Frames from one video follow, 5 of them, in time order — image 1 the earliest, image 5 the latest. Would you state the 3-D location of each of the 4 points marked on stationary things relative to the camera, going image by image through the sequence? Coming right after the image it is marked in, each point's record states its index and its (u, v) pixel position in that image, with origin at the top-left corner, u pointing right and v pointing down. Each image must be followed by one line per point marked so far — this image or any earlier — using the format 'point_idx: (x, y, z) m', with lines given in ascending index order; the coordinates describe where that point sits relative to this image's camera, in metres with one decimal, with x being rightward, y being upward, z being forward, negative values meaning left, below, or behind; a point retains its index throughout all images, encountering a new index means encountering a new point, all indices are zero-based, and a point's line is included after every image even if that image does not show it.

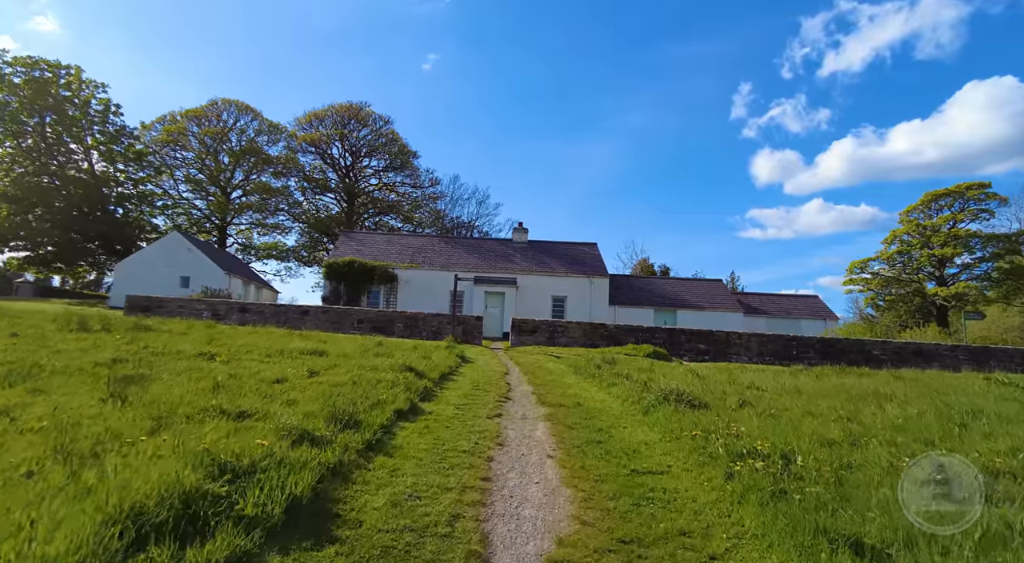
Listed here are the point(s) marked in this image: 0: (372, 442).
0: (-1.4, -1.6, +5.3) m
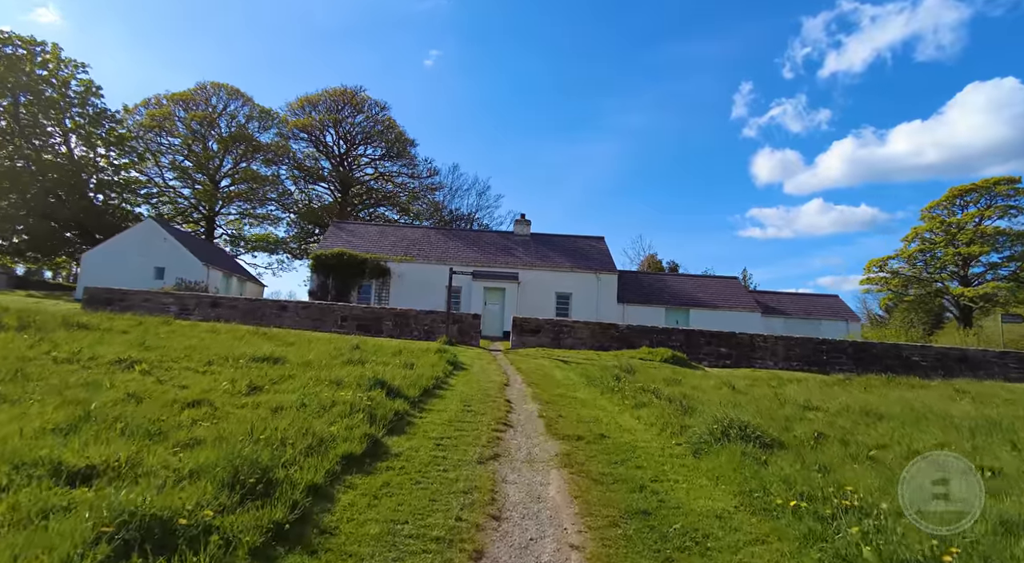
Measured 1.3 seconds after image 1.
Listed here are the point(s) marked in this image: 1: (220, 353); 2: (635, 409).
0: (-1.4, -1.5, +3.3) m
1: (-4.9, -1.2, +9.1) m
2: (+1.8, -1.9, +7.8) m
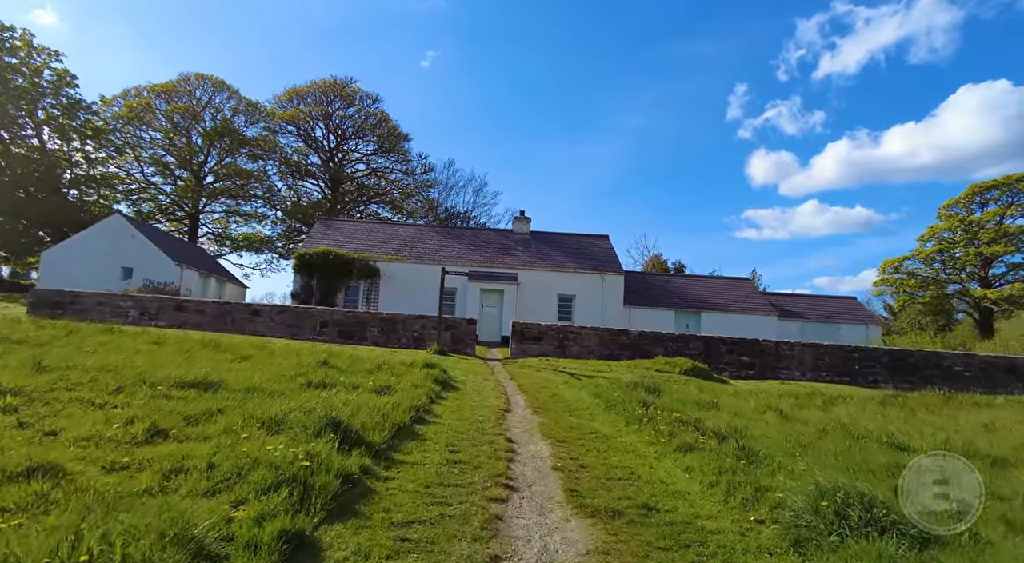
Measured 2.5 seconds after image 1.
0: (-1.3, -1.5, +1.3) m
1: (-4.8, -1.2, +7.1) m
2: (+1.8, -1.9, +5.9) m
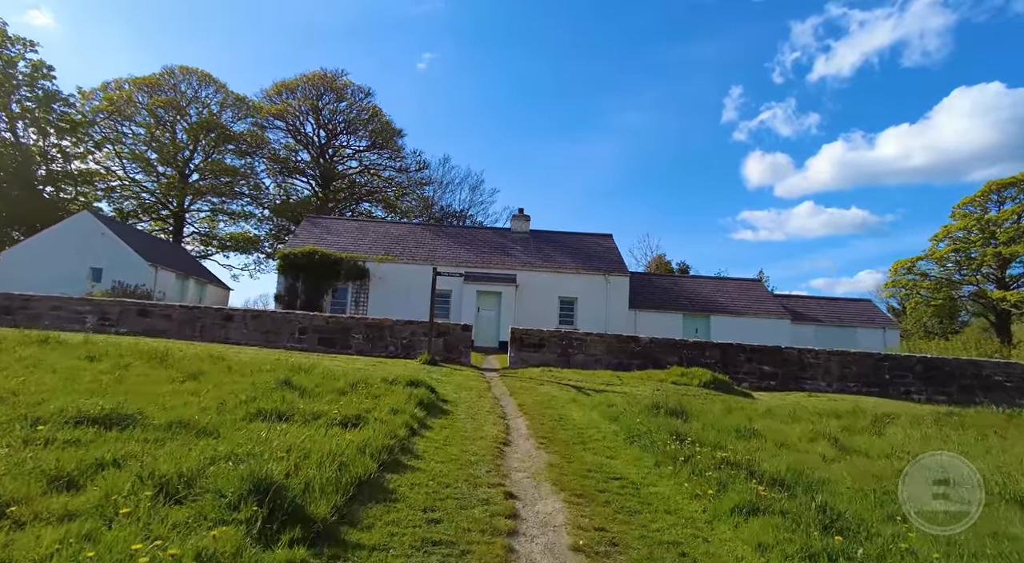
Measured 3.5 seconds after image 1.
0: (-1.3, -1.5, -0.3) m
1: (-4.8, -1.3, +5.5) m
2: (+1.8, -1.9, +4.3) m
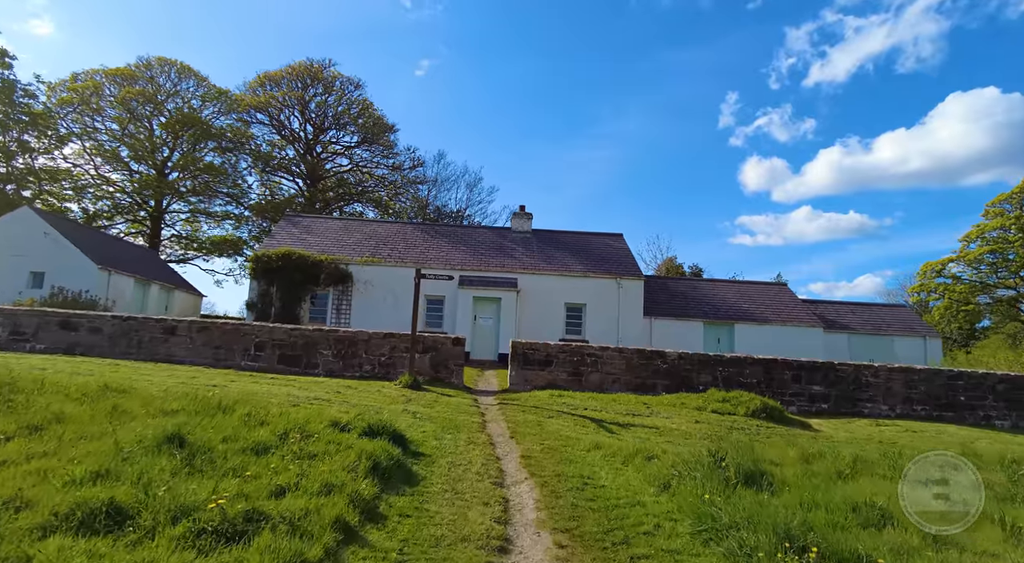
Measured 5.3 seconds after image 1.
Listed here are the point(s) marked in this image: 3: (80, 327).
0: (-1.3, -1.5, -2.9) m
1: (-4.8, -1.3, +2.9) m
2: (+1.8, -1.9, +1.6) m
3: (-10.1, -1.1, +12.7) m
